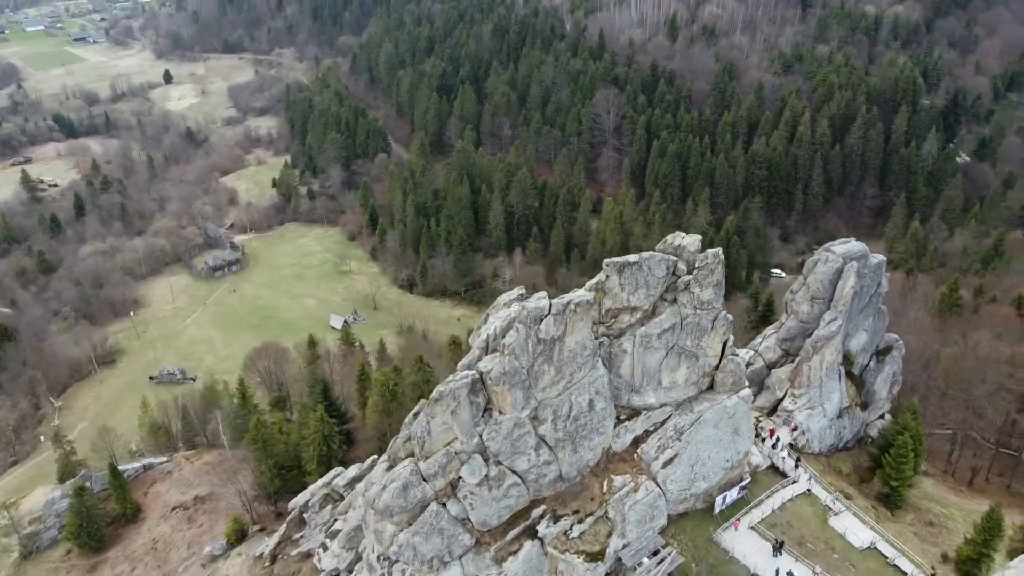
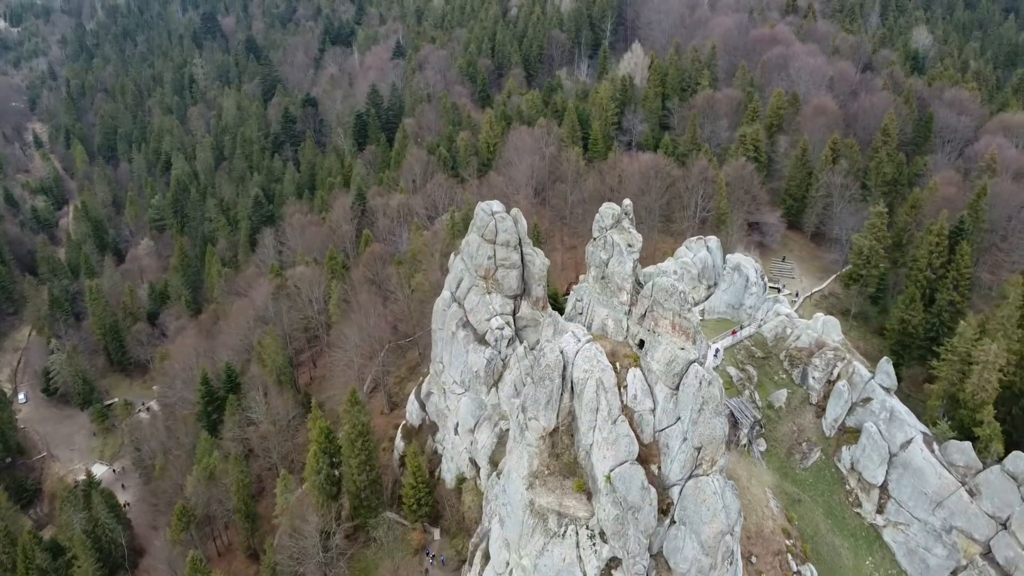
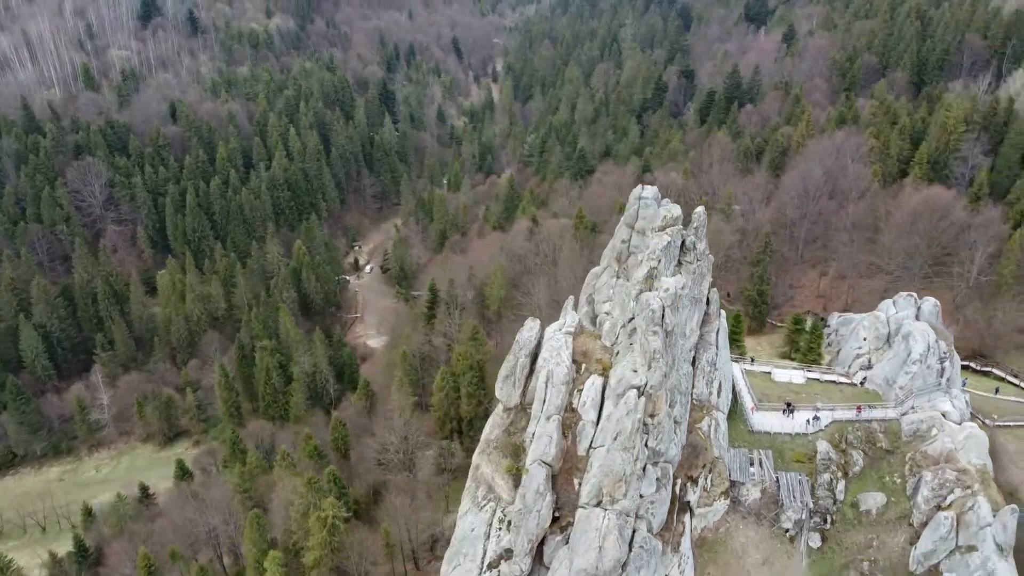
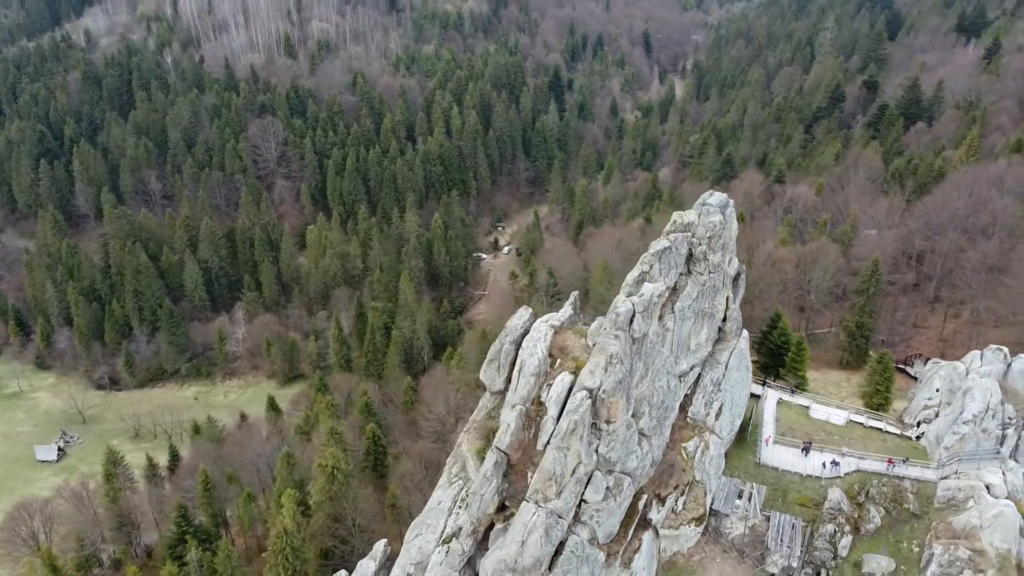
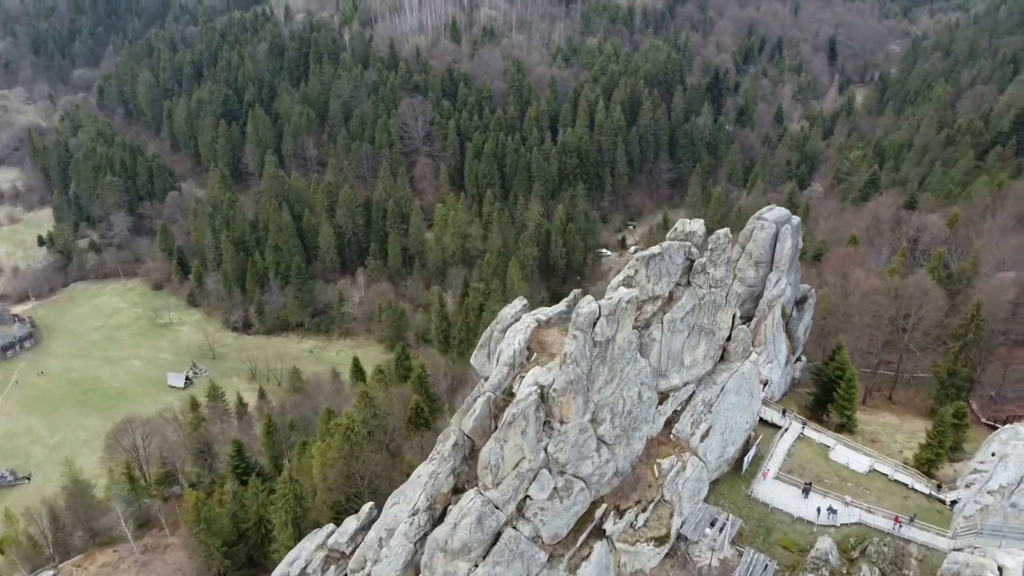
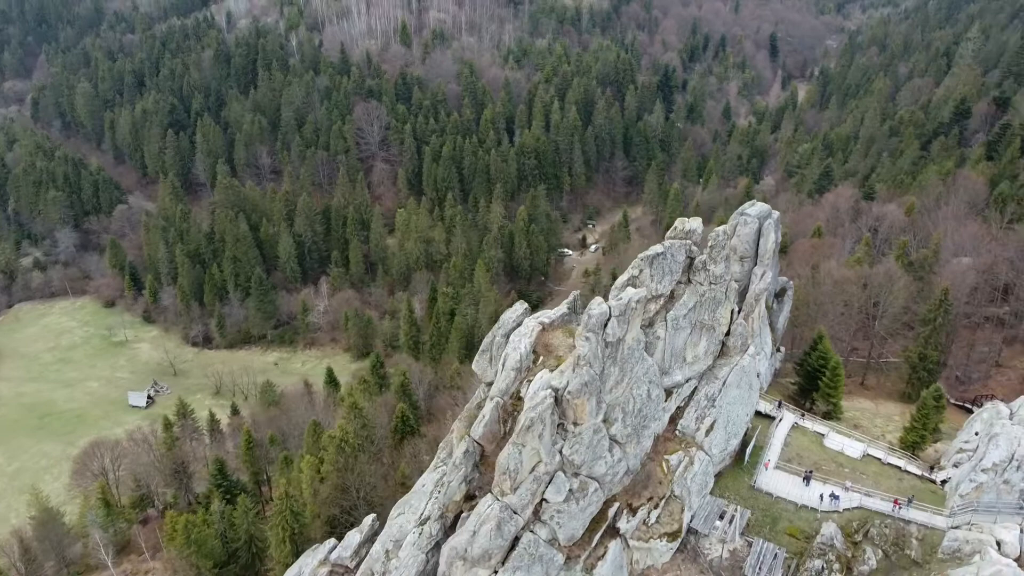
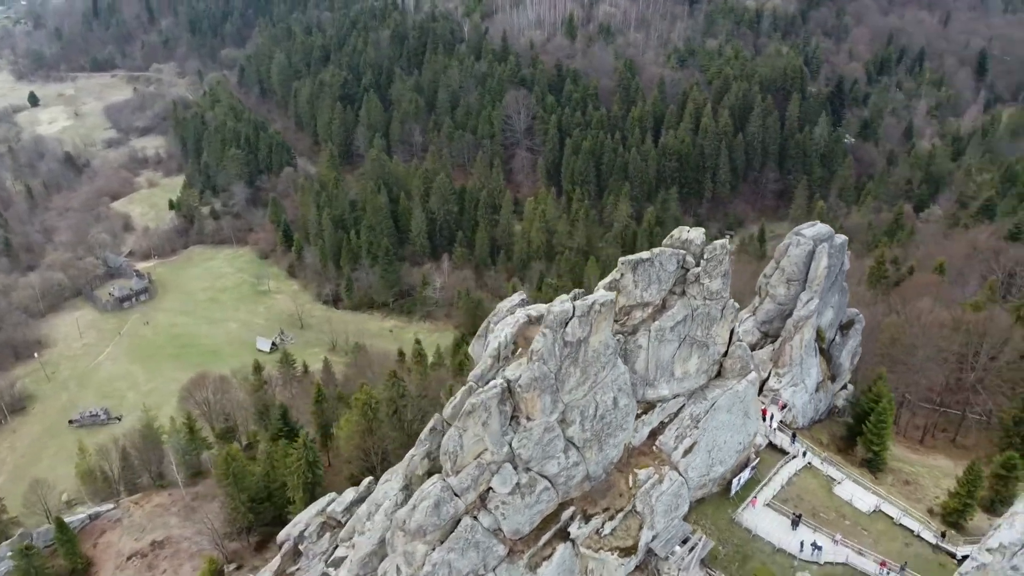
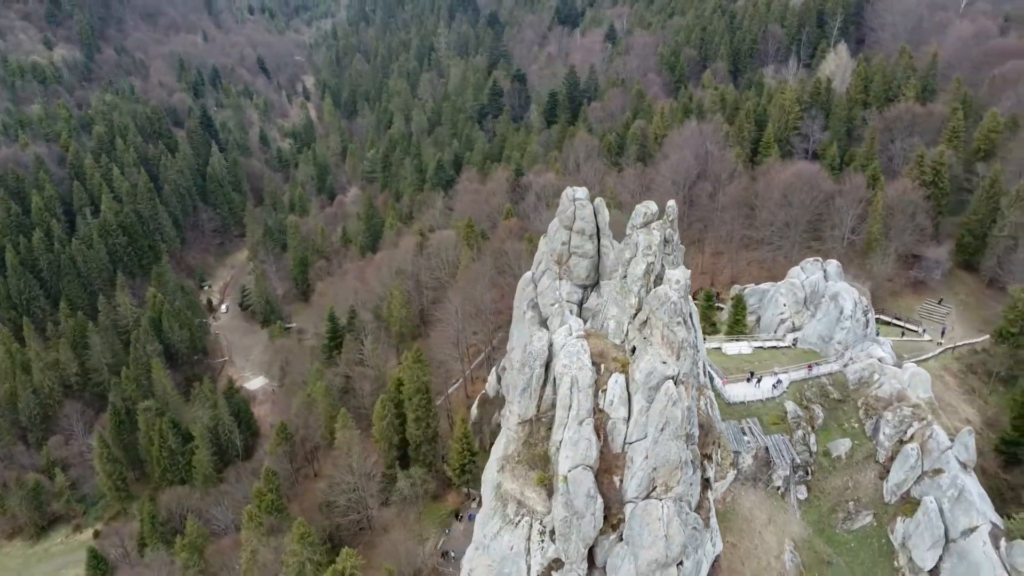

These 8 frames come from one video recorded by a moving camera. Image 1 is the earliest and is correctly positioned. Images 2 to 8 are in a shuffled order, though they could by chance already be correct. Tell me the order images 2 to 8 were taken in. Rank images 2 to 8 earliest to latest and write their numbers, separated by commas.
7, 5, 6, 4, 3, 8, 2
